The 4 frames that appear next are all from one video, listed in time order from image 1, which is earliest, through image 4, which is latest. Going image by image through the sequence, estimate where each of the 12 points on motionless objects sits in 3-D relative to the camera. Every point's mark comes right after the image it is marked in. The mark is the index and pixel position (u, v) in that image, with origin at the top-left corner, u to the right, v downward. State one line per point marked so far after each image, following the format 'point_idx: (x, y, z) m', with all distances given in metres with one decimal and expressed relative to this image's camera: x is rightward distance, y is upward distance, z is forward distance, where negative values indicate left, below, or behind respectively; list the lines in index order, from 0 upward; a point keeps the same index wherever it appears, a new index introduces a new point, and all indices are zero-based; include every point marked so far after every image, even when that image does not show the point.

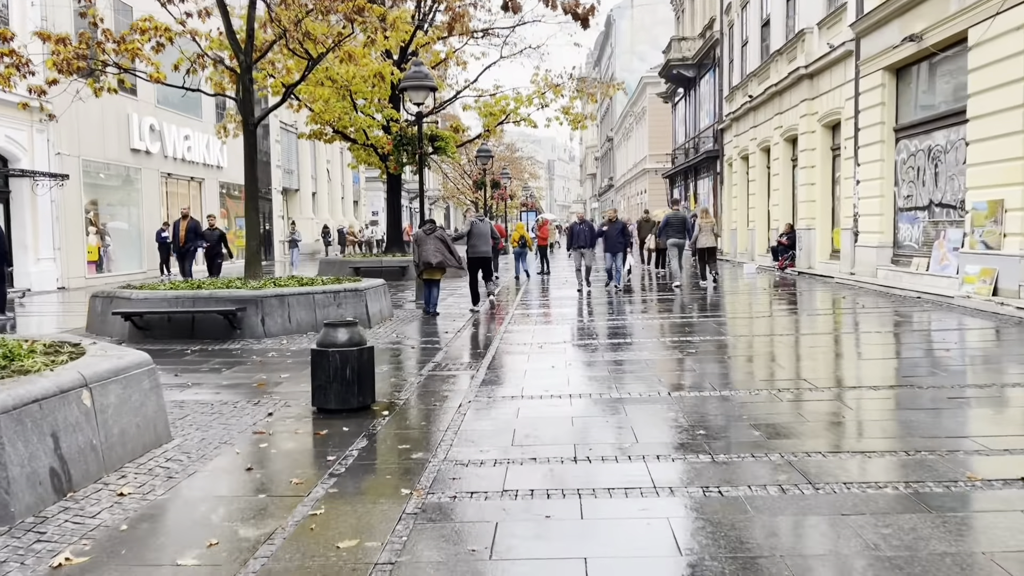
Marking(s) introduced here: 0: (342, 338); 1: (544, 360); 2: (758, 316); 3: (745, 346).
0: (-1.3, -0.4, +6.5) m
1: (+0.3, -0.8, +9.0) m
2: (+4.0, -0.4, +13.7) m
3: (+2.9, -0.7, +10.3) m
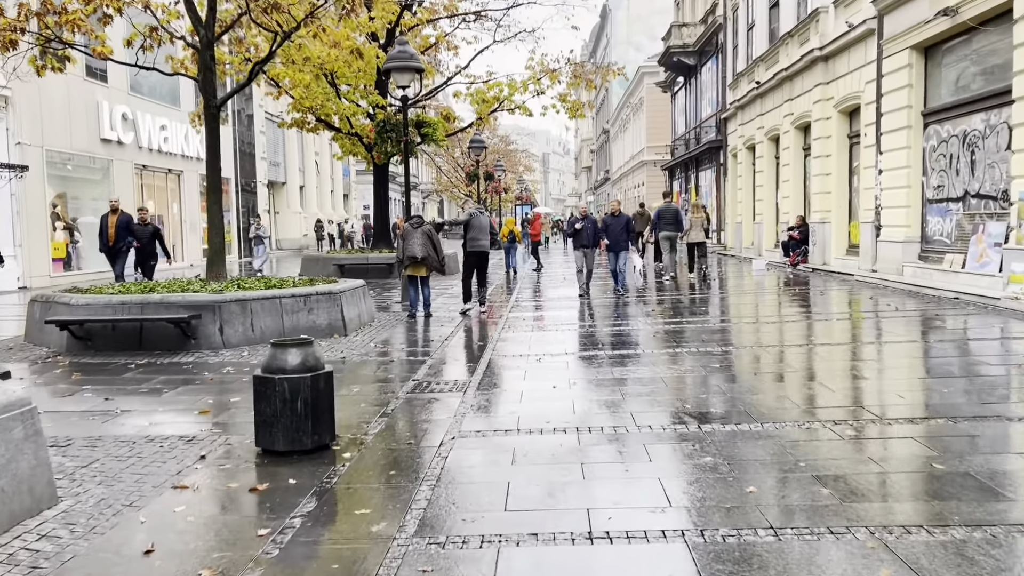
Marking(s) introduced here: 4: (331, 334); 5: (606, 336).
0: (-1.4, -0.5, +5.2) m
1: (+0.3, -0.8, +7.7) m
2: (+4.0, -0.4, +12.4) m
3: (+2.9, -0.7, +9.1) m
4: (-2.2, -0.6, +10.2) m
5: (+1.1, -0.6, +10.2) m
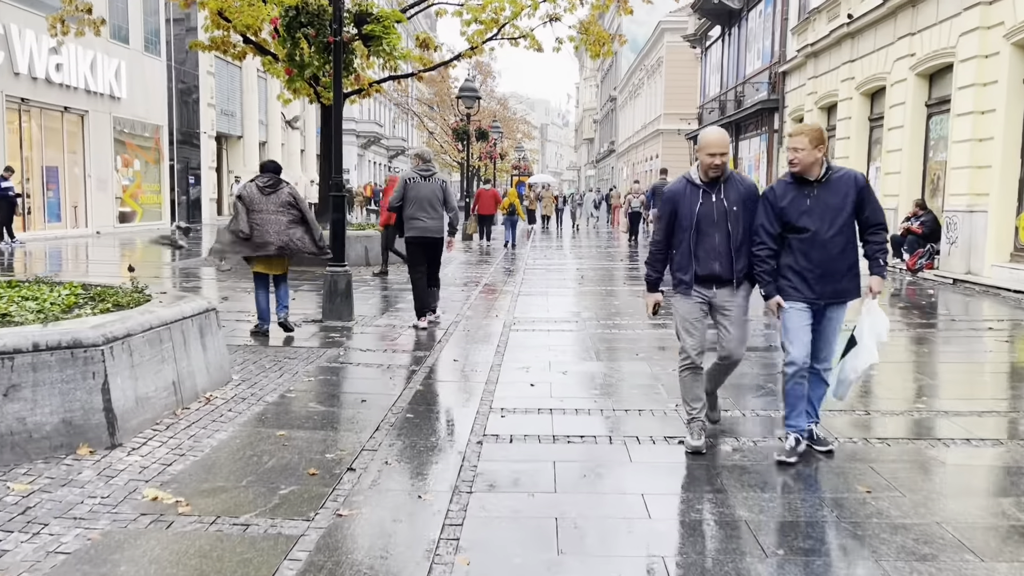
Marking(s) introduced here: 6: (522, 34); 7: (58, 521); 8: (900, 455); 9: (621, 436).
0: (-1.3, -0.9, -0.8) m
1: (+0.3, -1.2, +1.7) m
2: (+3.9, -0.8, +6.5) m
3: (+2.8, -1.2, +3.1) m
4: (-2.3, -0.8, +4.2) m
5: (+1.1, -0.9, +4.2) m
6: (+0.2, +5.2, +17.0) m
7: (-1.9, -1.0, +3.5) m
8: (+2.1, -0.9, +4.6) m
9: (+0.6, -0.9, +4.9) m
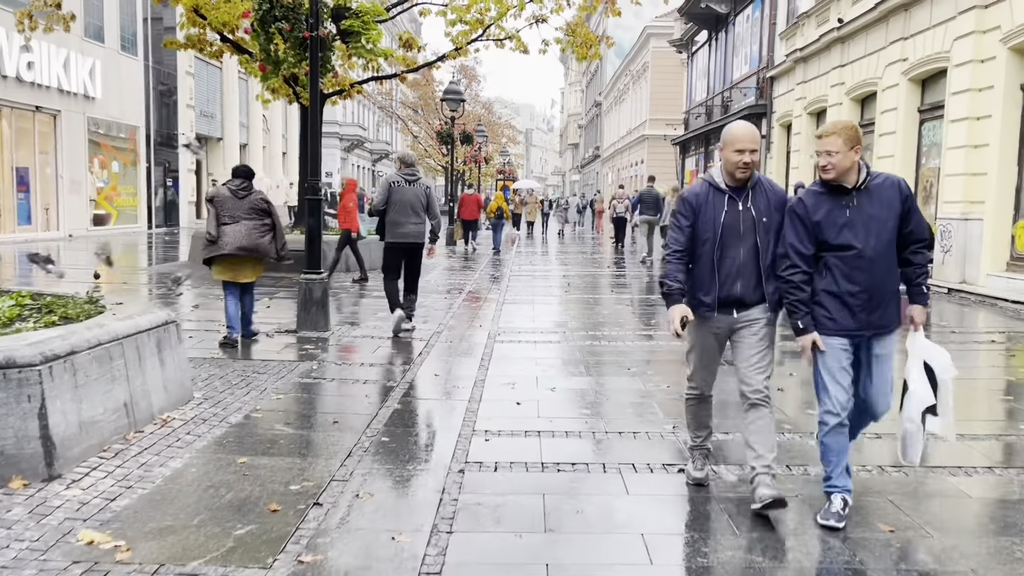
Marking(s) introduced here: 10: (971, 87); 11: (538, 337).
0: (-1.3, -0.9, -1.2) m
1: (+0.3, -1.3, +1.3) m
2: (+3.8, -0.9, +6.1) m
3: (+2.8, -1.3, +2.8) m
4: (-2.3, -0.9, +3.8) m
5: (+1.1, -1.0, +3.8) m
6: (-0.1, +5.1, +16.6) m
7: (-2.0, -1.0, +3.1) m
8: (+2.1, -1.0, +4.2) m
9: (+0.6, -1.0, +4.5) m
10: (+6.8, +3.0, +12.2) m
11: (+0.3, -0.5, +8.7) m
